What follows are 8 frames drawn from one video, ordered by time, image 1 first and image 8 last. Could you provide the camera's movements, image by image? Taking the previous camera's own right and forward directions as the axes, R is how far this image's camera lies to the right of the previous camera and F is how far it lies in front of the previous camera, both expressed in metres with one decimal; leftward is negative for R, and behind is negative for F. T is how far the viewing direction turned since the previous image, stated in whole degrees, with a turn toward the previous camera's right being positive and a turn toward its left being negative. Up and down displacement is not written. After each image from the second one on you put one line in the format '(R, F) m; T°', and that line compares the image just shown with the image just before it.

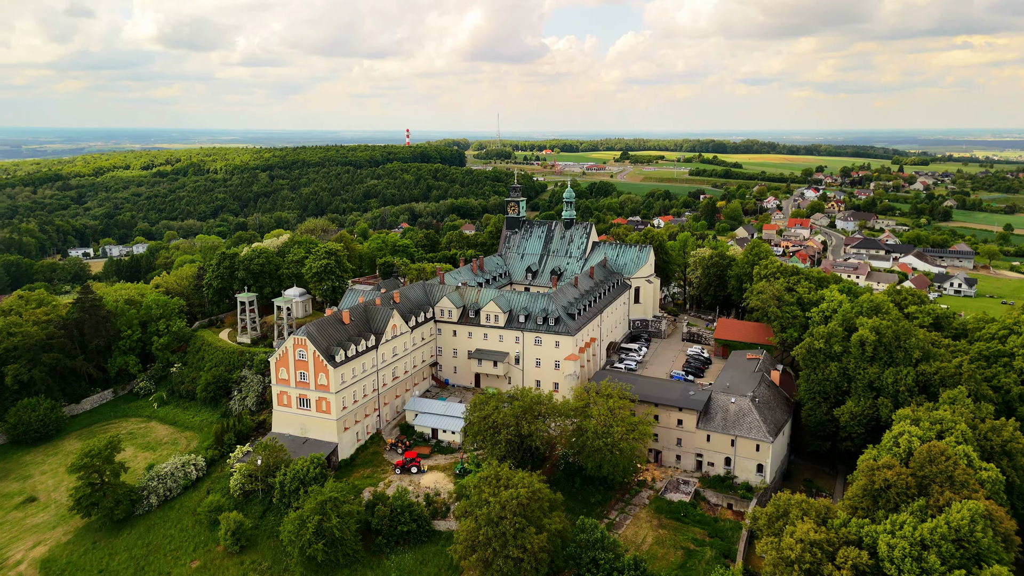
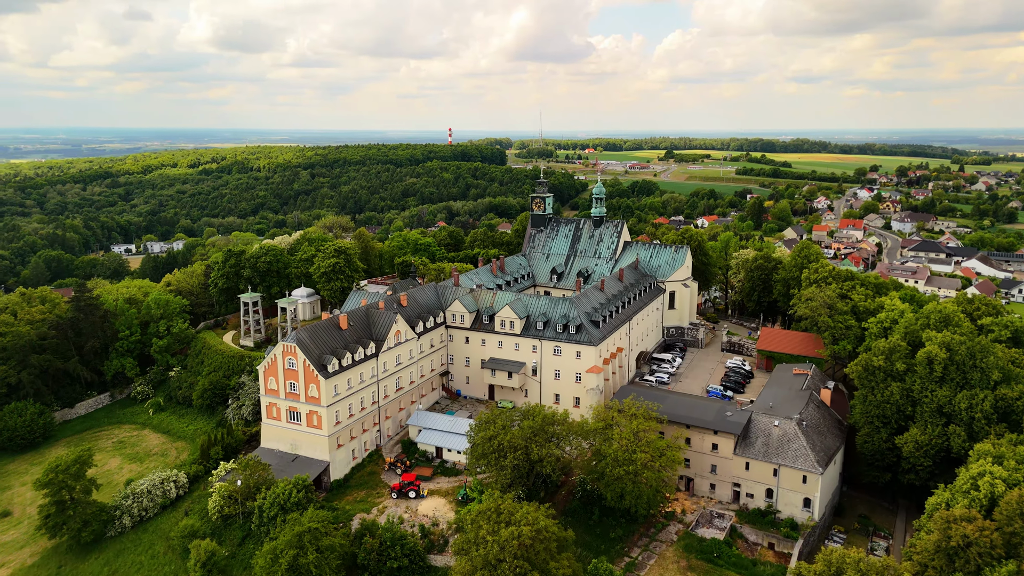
(+2.1, +6.3) m; -3°
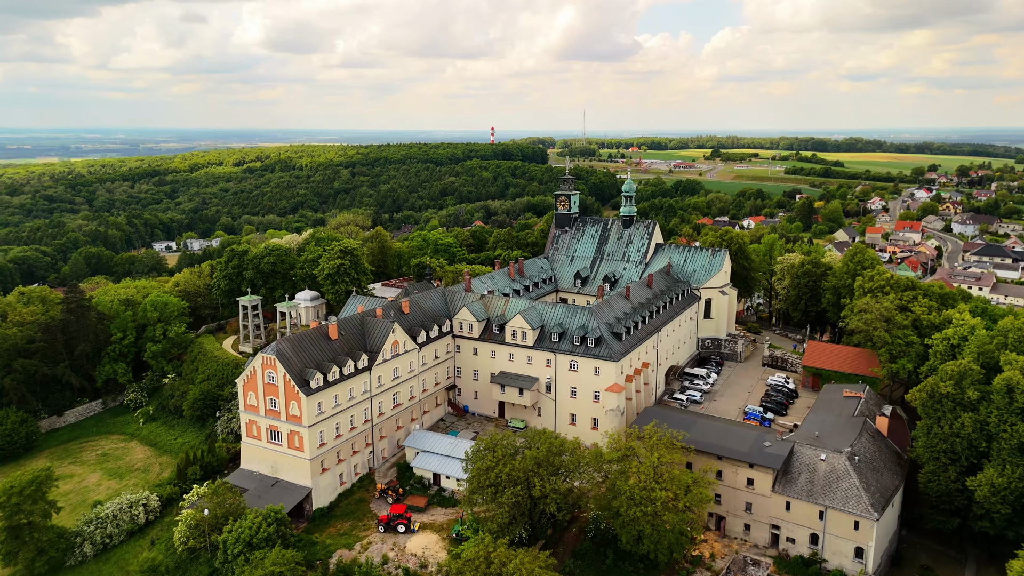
(+2.3, +6.1) m; -3°
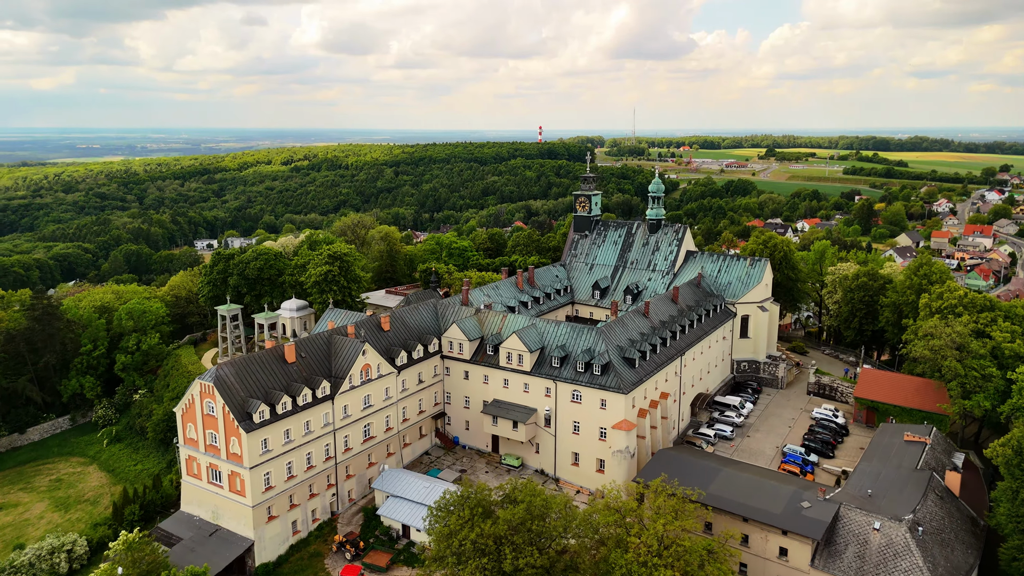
(+3.5, +7.9) m; -4°
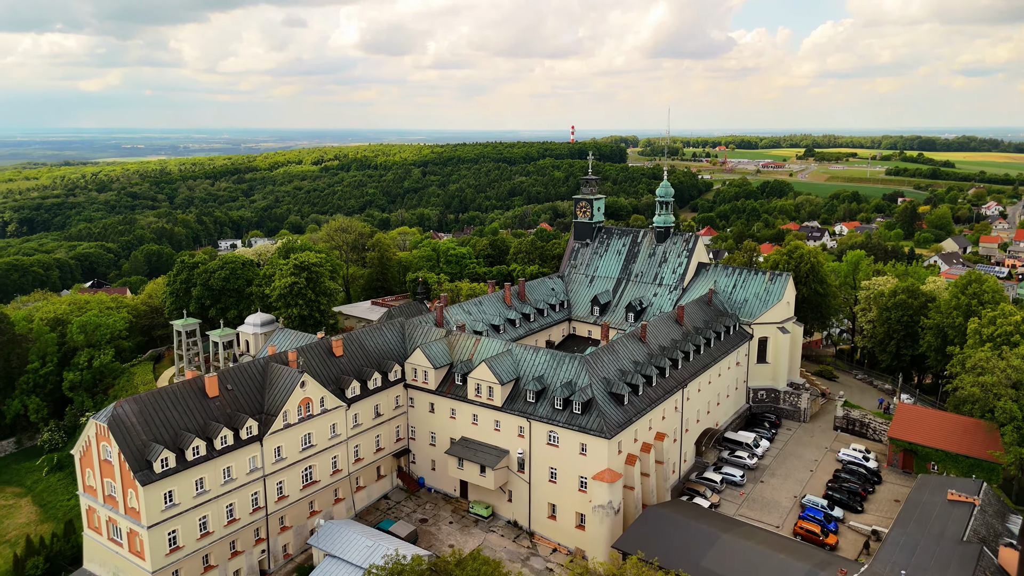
(+3.6, +6.8) m; -3°
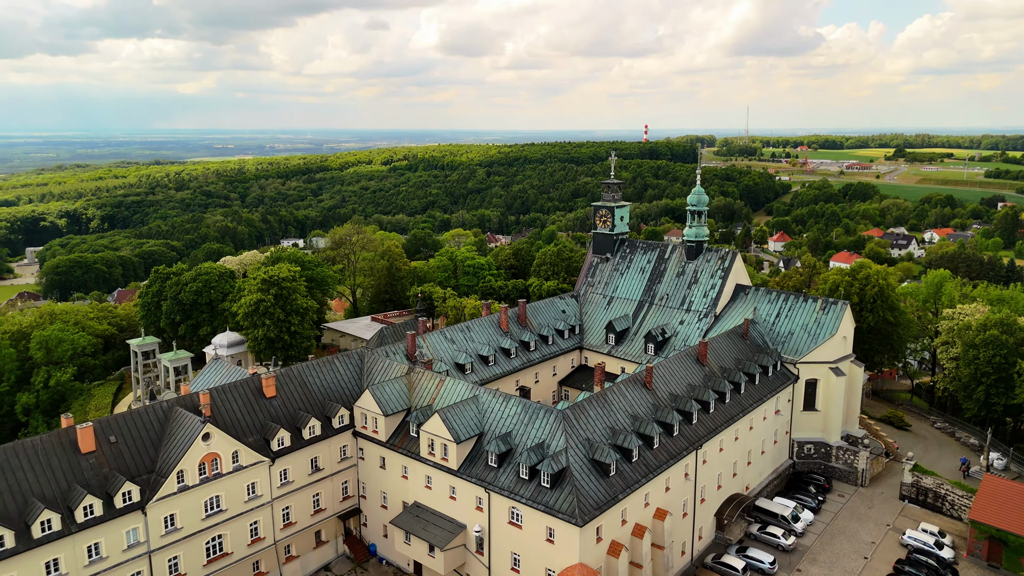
(+4.9, +8.5) m; -6°
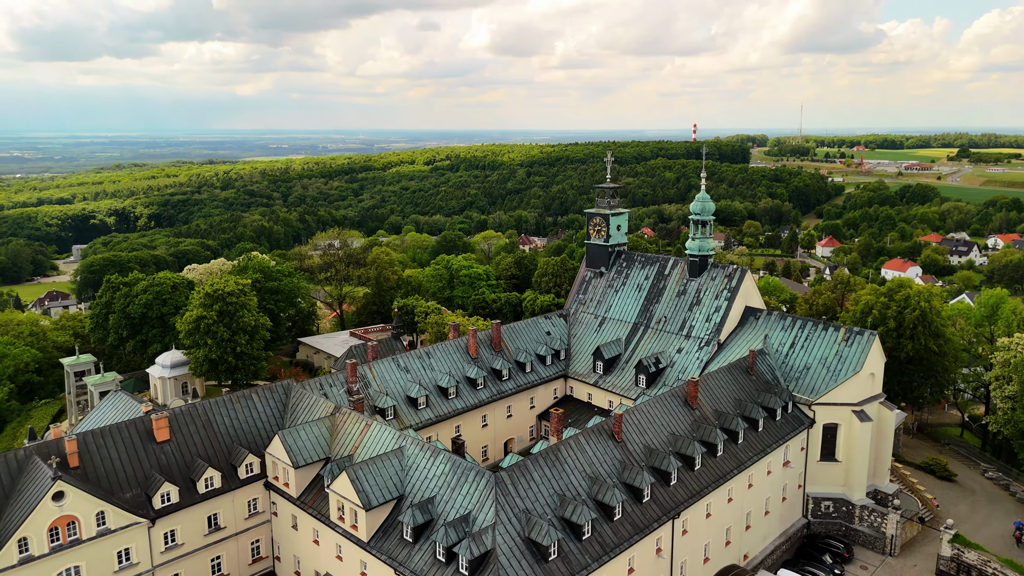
(+4.4, +6.4) m; -4°
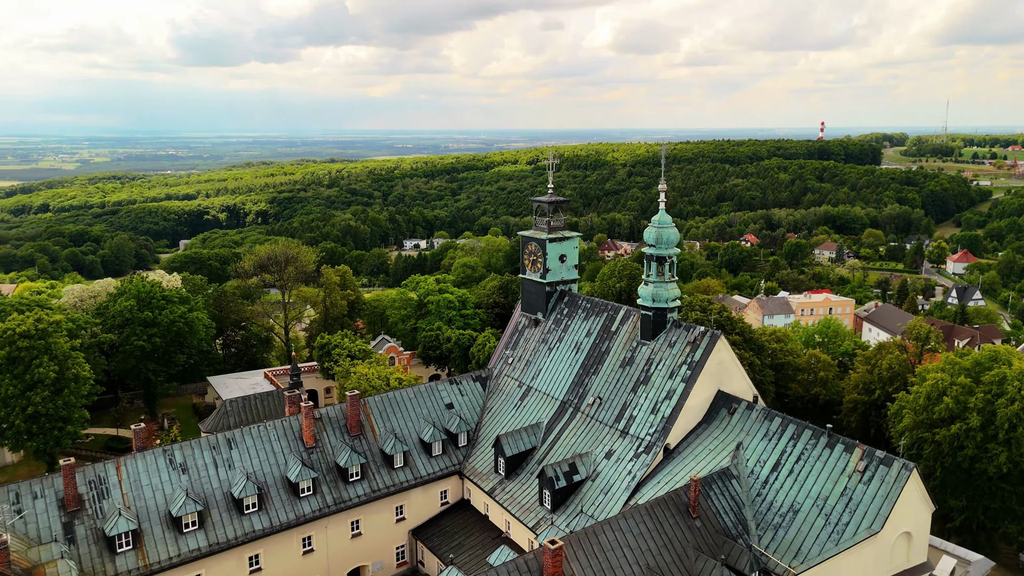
(+10.1, +14.3) m; -9°
